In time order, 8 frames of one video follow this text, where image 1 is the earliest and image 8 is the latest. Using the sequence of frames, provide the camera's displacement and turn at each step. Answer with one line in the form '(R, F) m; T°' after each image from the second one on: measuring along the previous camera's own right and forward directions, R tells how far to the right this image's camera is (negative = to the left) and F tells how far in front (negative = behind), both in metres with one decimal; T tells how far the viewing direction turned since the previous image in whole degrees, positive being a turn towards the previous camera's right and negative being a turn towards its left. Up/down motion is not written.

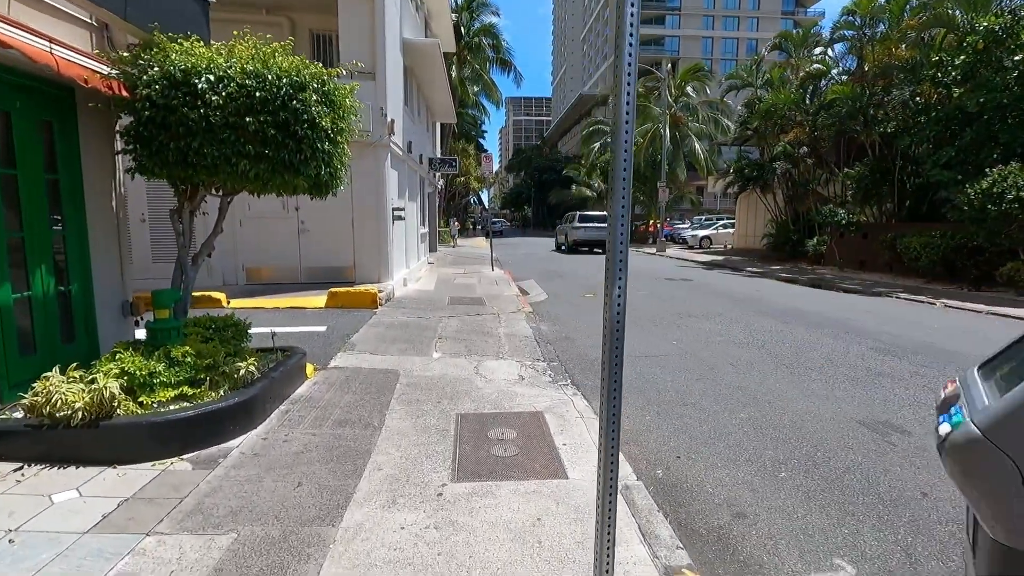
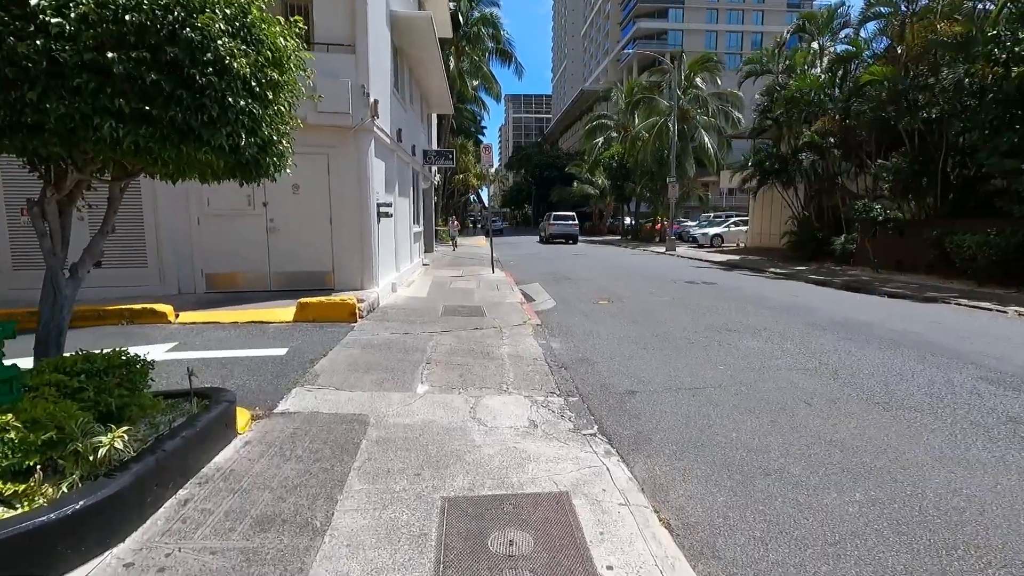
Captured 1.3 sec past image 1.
(-0.1, +1.6) m; 0°
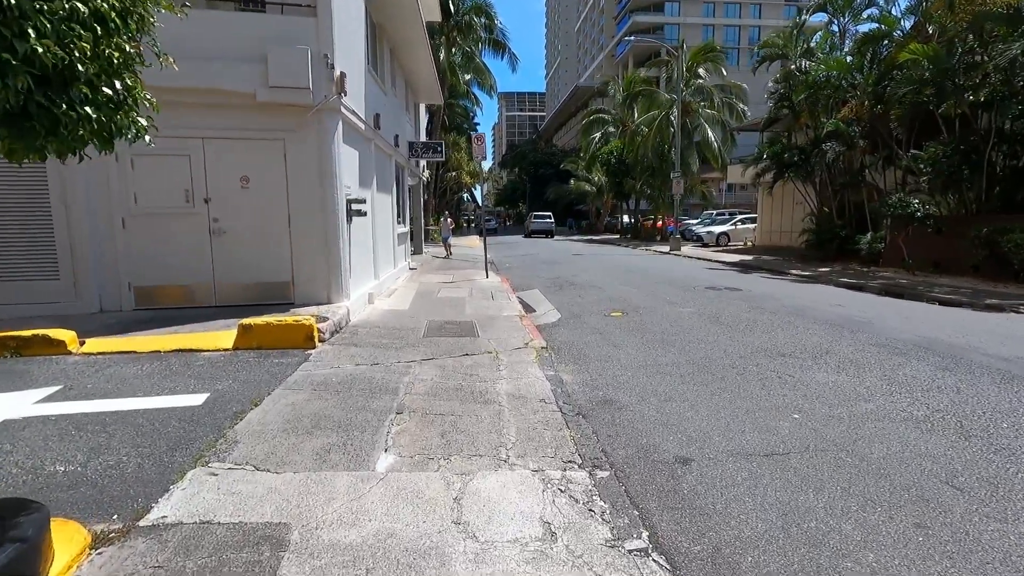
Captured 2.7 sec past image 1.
(0.0, +1.7) m; +1°
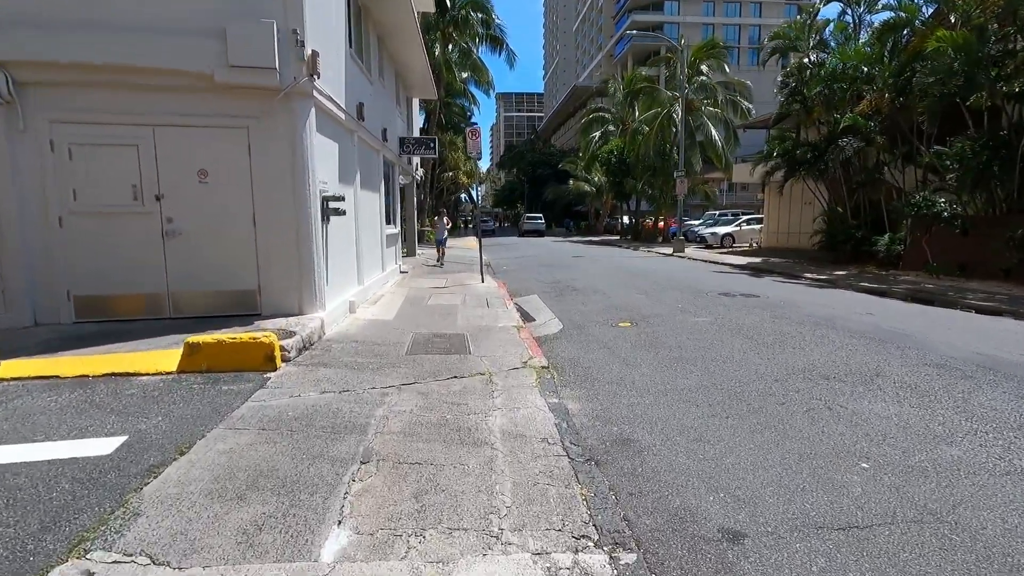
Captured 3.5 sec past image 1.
(0.0, +1.0) m; 0°
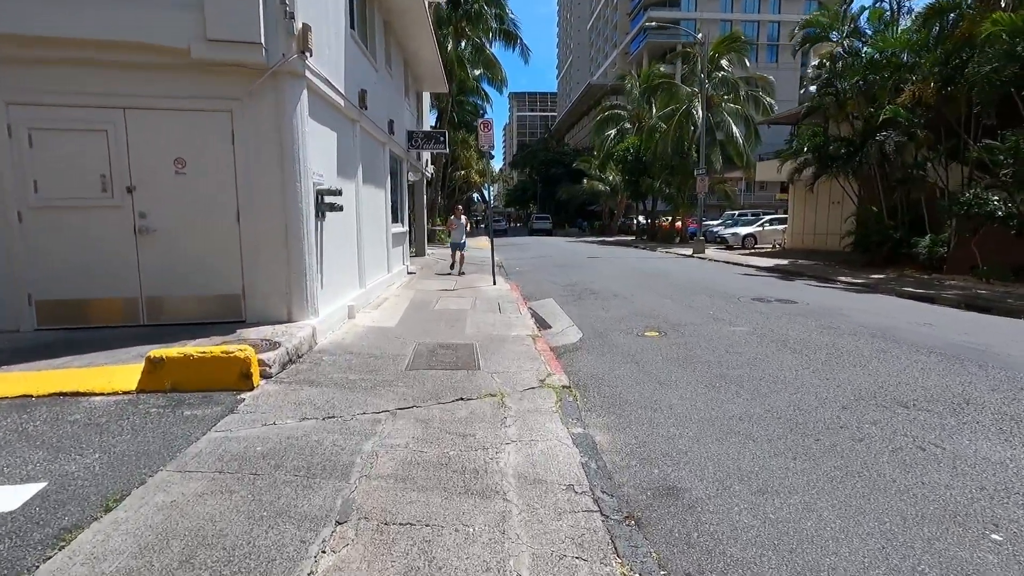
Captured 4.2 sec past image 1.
(0.0, +0.8) m; -1°
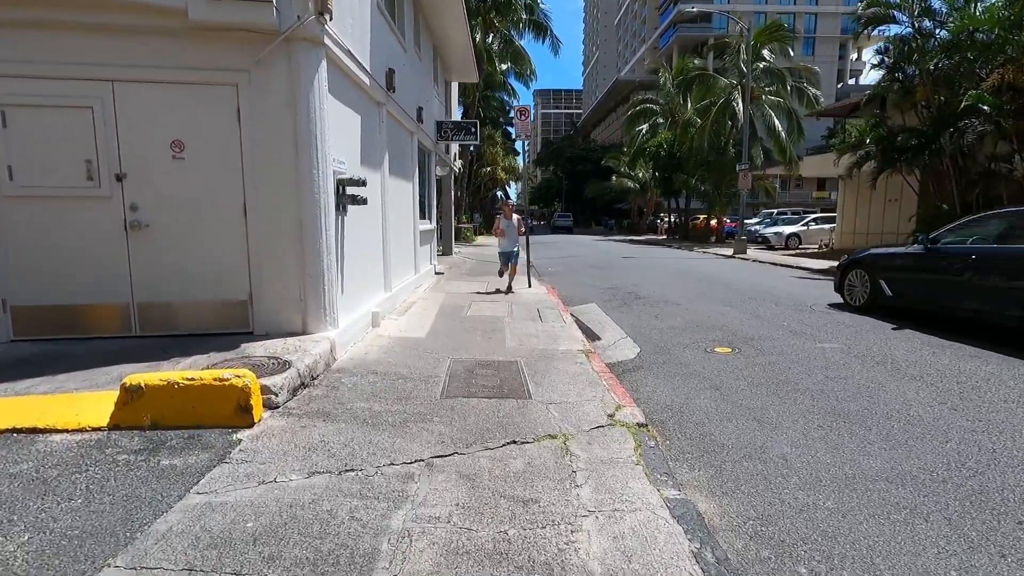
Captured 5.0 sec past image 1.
(-0.3, +1.1) m; -2°
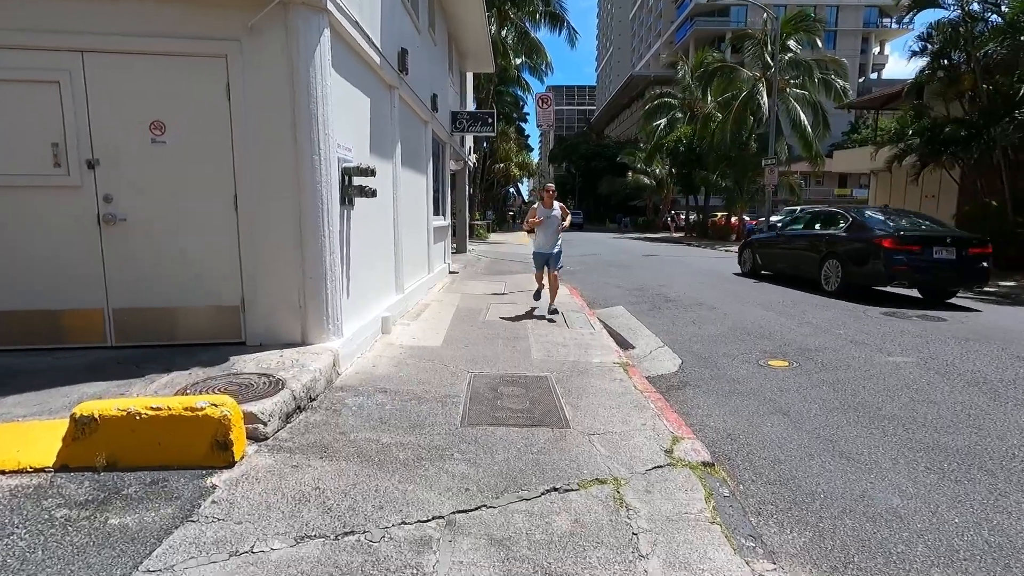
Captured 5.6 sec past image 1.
(-0.2, +0.8) m; -1°
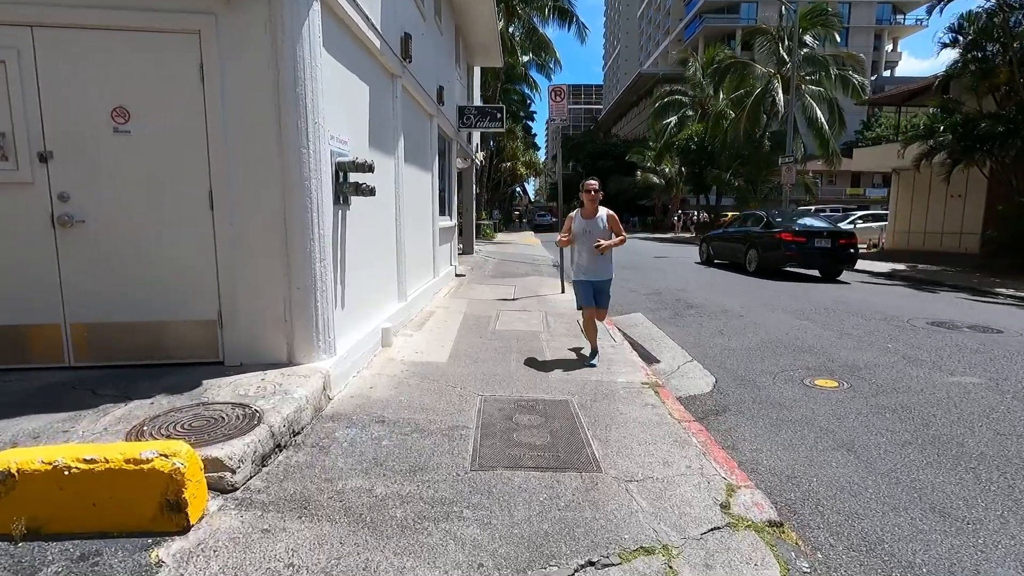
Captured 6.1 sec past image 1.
(-0.1, +0.6) m; -1°
